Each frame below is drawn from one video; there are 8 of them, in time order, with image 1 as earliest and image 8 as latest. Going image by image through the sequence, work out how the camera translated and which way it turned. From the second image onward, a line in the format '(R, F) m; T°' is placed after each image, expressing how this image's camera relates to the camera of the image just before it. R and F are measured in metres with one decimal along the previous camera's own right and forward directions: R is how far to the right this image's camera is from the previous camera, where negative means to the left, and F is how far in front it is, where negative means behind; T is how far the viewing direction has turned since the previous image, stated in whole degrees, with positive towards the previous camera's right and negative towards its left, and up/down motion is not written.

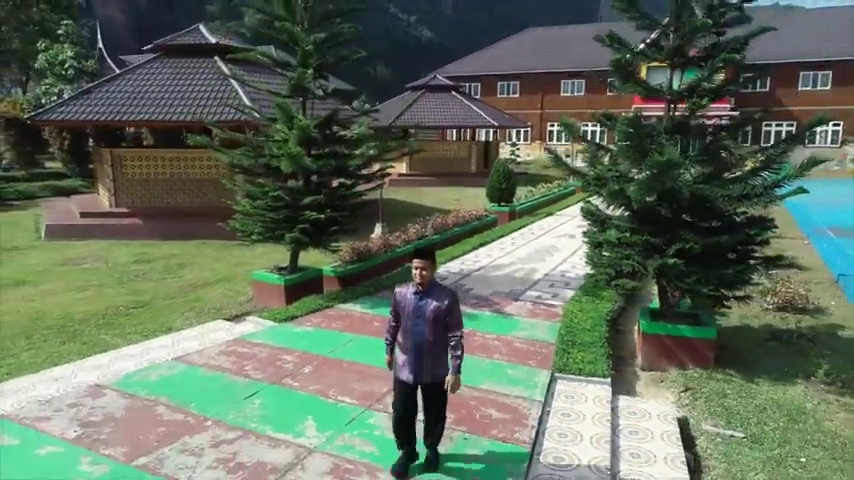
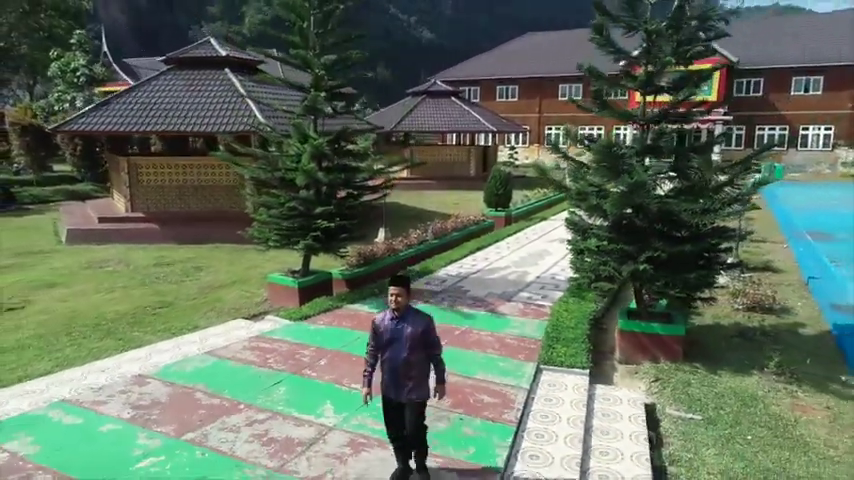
(0.0, -0.7) m; 0°
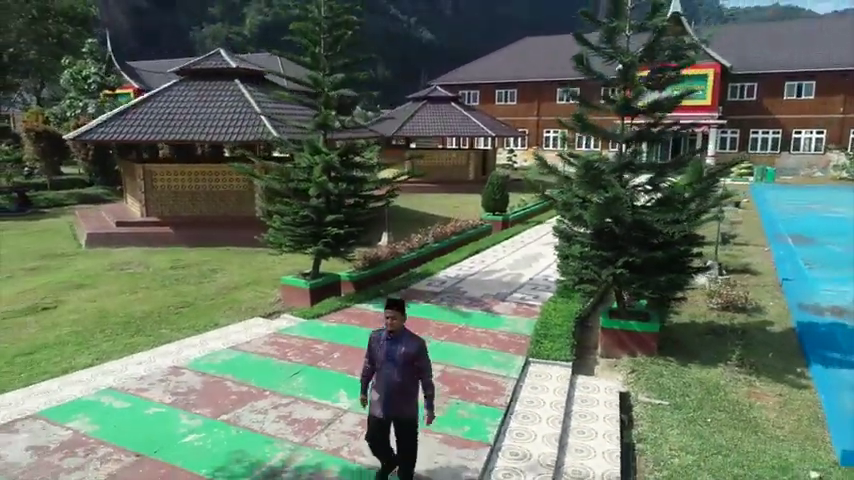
(0.0, -0.7) m; 0°
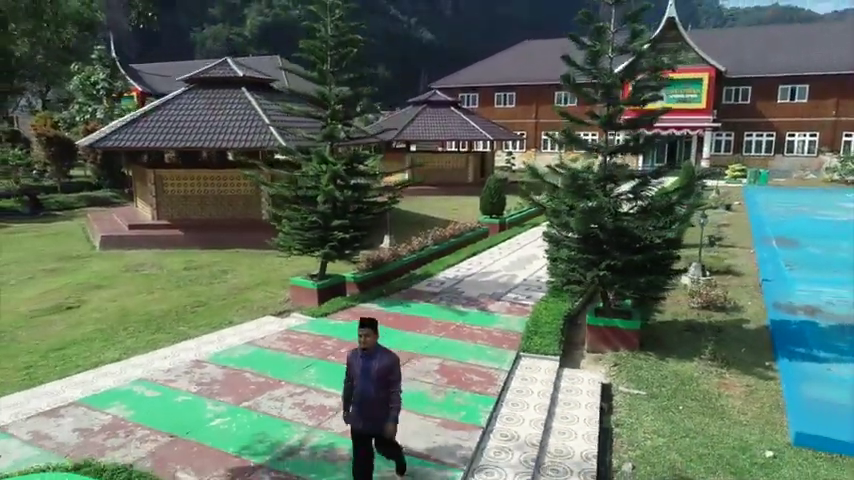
(0.0, -0.6) m; 0°
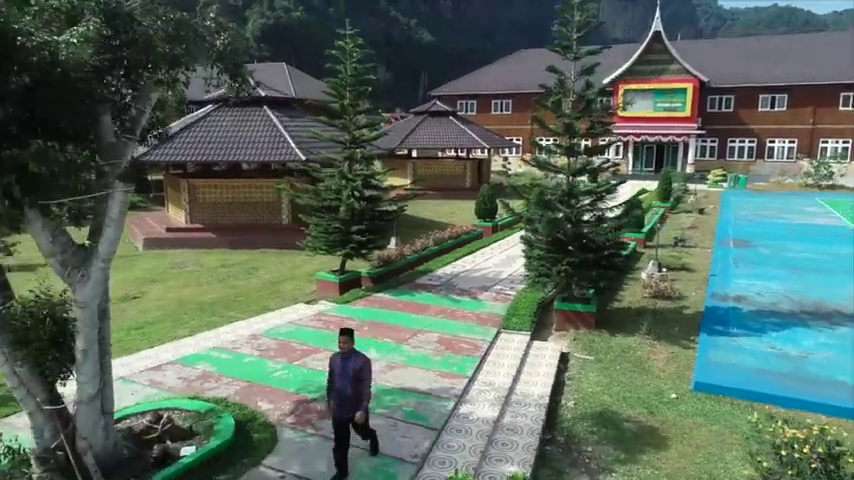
(0.0, -2.0) m; 0°
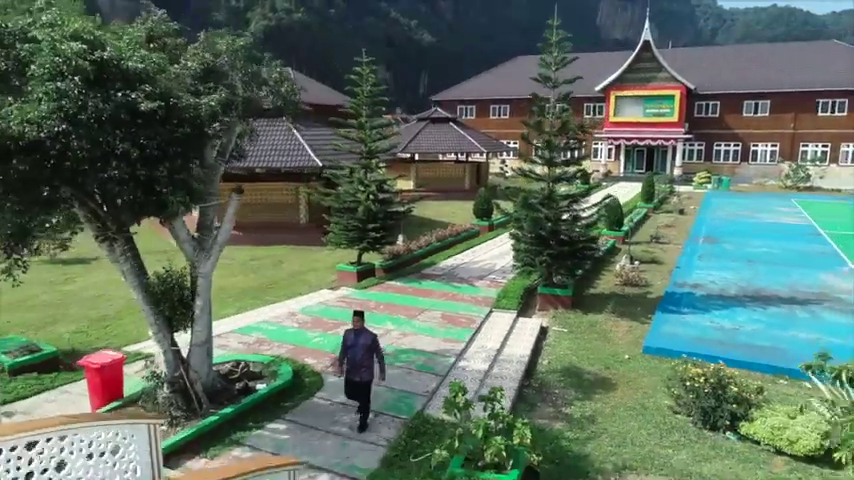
(-0.1, -1.9) m; 0°
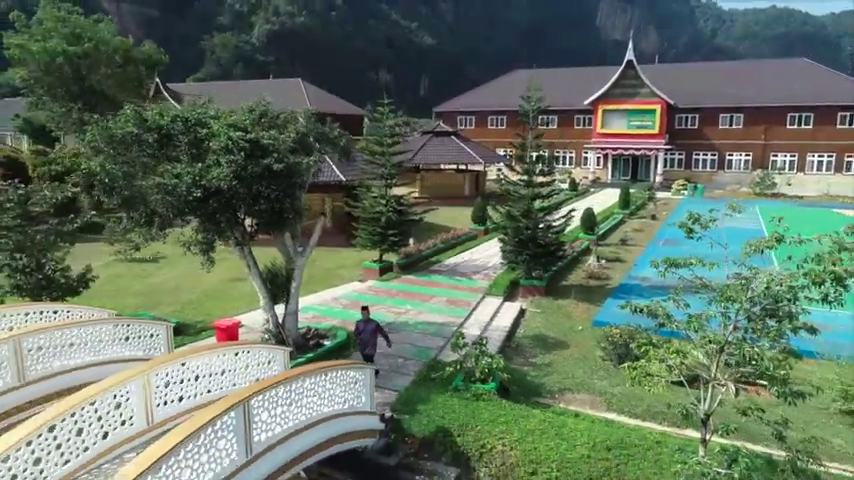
(-0.2, -3.4) m; 0°
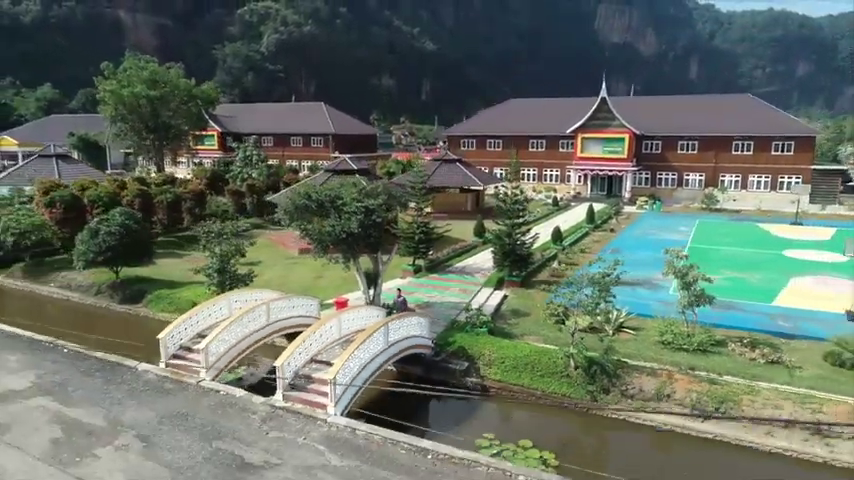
(-0.8, -8.3) m; 0°
